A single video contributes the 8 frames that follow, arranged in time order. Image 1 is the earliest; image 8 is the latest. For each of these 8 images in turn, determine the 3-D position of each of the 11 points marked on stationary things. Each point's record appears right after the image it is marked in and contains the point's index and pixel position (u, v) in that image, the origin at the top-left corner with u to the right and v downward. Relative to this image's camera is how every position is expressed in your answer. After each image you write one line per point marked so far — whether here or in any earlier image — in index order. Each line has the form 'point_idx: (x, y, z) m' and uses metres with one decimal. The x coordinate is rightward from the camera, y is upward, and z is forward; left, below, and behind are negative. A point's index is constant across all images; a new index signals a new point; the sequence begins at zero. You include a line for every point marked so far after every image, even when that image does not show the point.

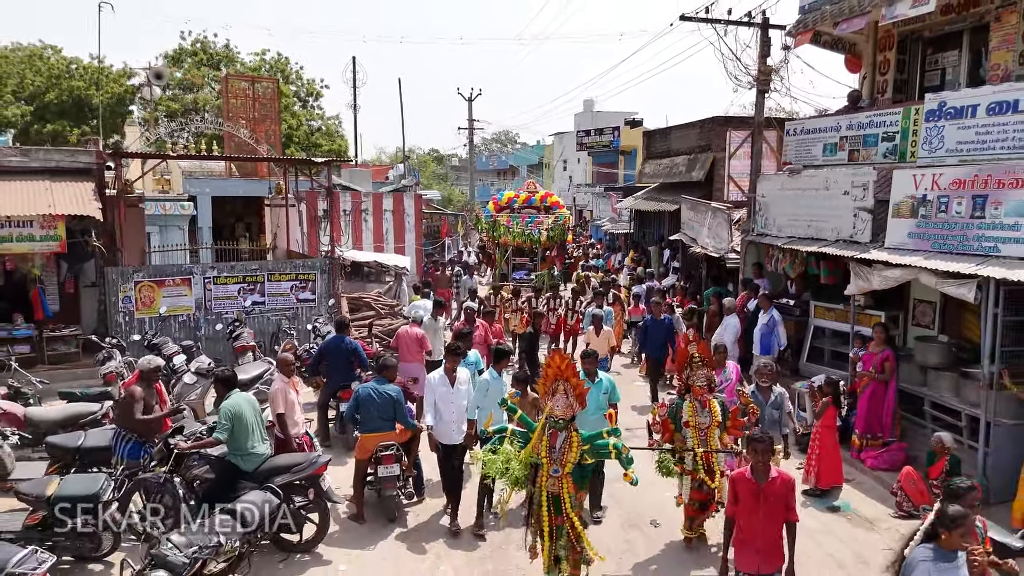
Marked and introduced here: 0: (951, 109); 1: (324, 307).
0: (+5.3, +2.1, +8.5) m
1: (-3.4, -0.3, +12.9) m
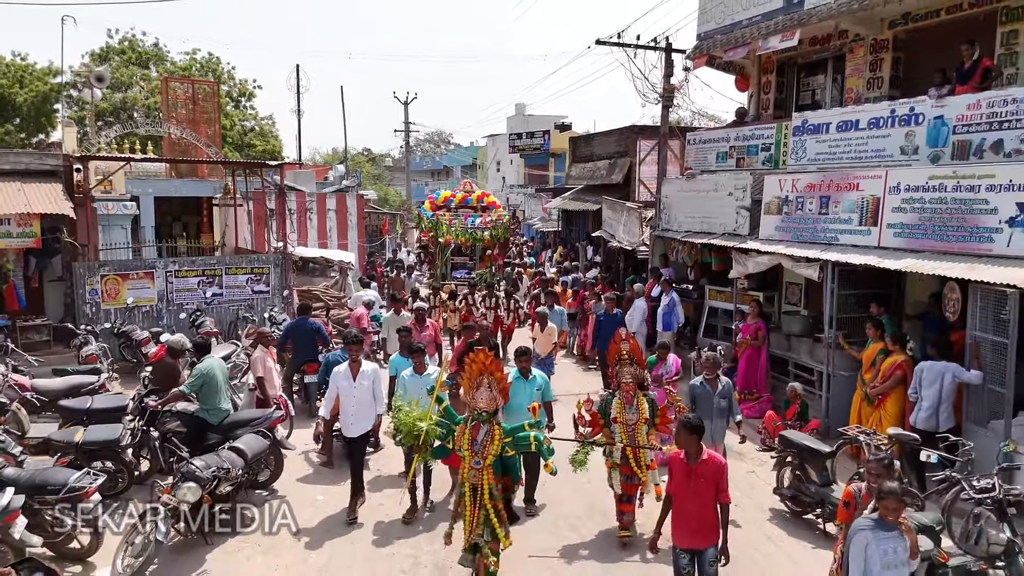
0: (+4.4, +2.4, +10.5) m
1: (-4.6, -0.2, +14.1) m
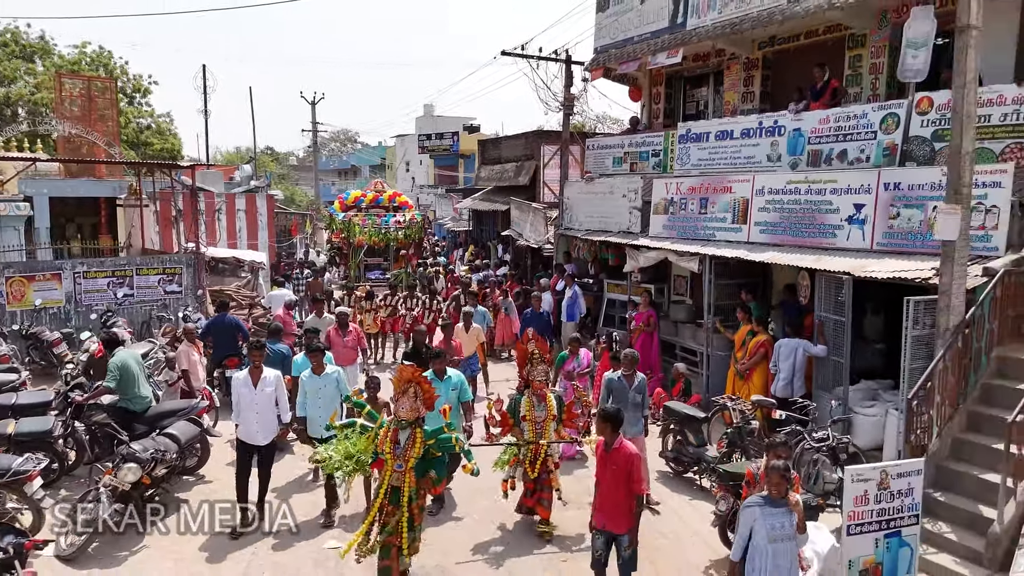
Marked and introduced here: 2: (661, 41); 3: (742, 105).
0: (+3.0, +2.5, +11.7) m
1: (-6.4, -0.2, +14.2) m
2: (+2.7, +4.4, +12.8) m
3: (+4.0, +3.2, +12.5) m
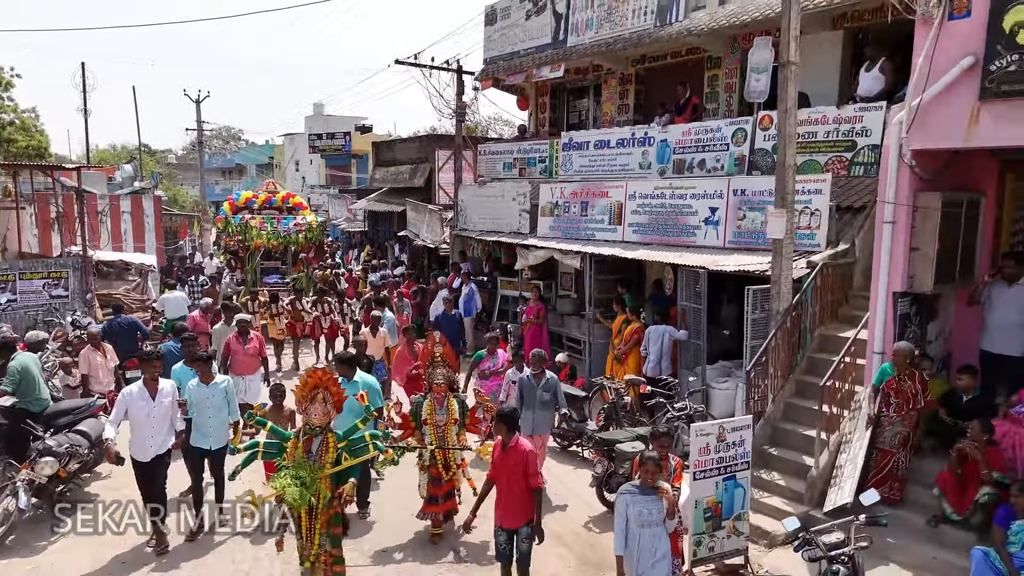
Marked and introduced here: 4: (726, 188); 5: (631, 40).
0: (+1.1, +2.6, +12.8) m
1: (-8.4, -0.3, +13.9) m
2: (+0.6, +4.5, +13.9) m
3: (+2.0, +3.3, +13.8) m
4: (+2.9, +1.3, +9.6) m
5: (+2.0, +4.2, +12.0) m
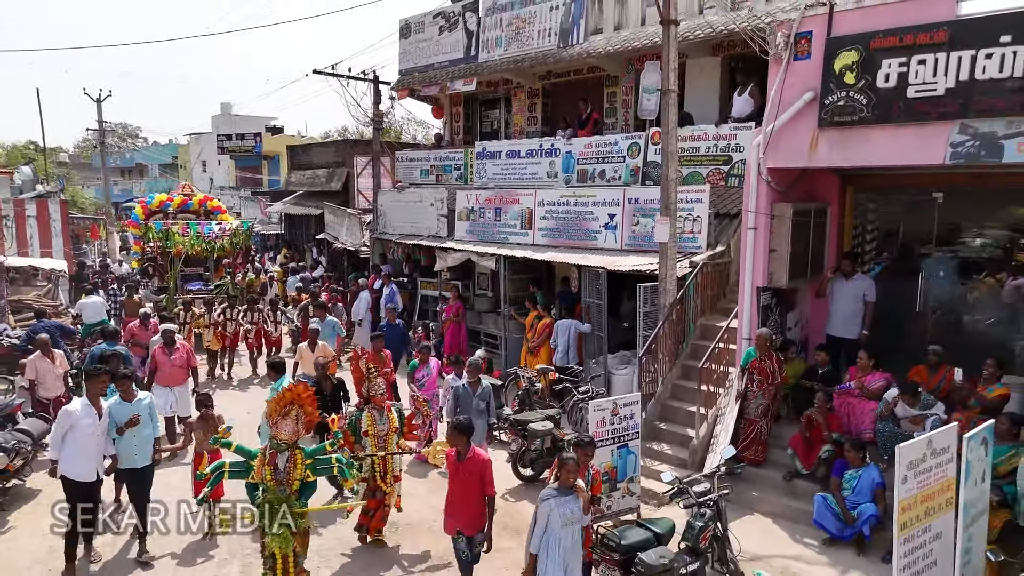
0: (-0.4, +2.6, +13.8) m
1: (-10.0, -0.4, +13.7) m
2: (-1.1, +4.5, +14.8) m
3: (+0.3, +3.3, +14.9) m
4: (+1.7, +1.4, +10.8) m
5: (+0.5, +4.2, +13.1) m
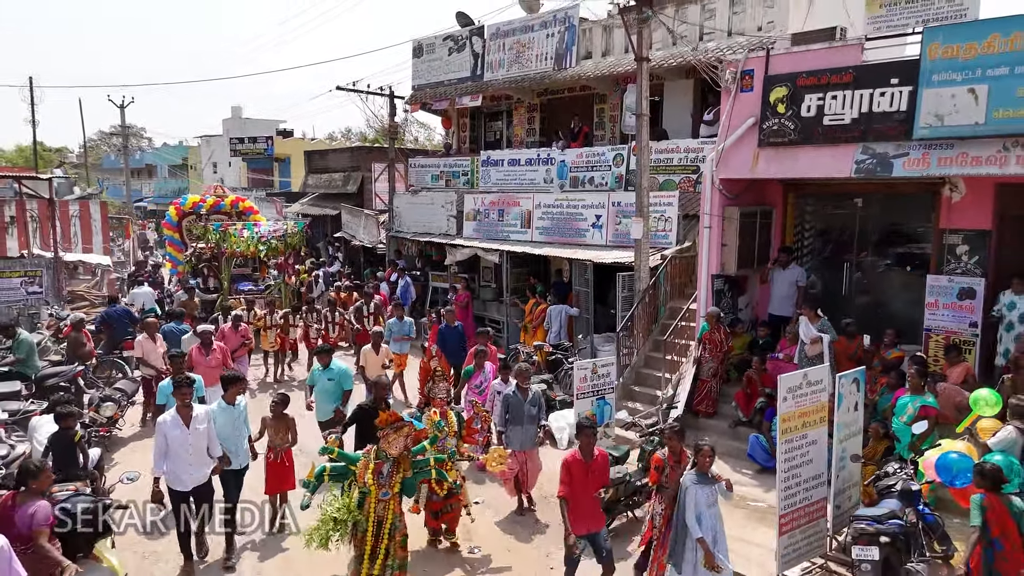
0: (-0.4, +2.8, +15.7) m
1: (-10.0, -0.2, +15.7) m
2: (-1.1, +4.7, +16.7) m
3: (+0.3, +3.5, +16.8) m
4: (+1.7, +1.6, +12.7) m
5: (+0.5, +4.4, +15.0) m
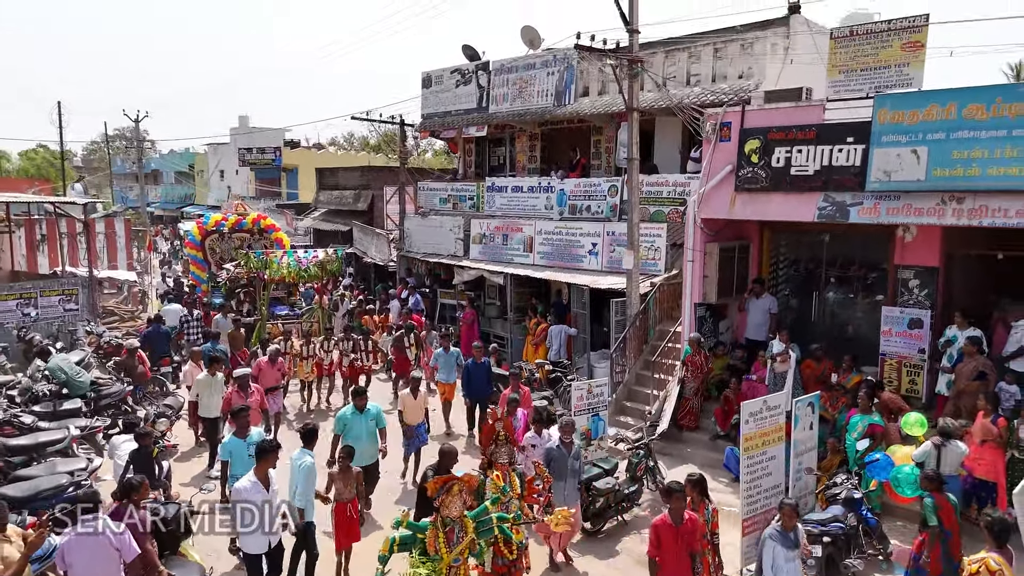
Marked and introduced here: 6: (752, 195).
0: (-0.3, +2.4, +17.0) m
1: (-9.9, -0.7, +16.9) m
2: (-1.0, +4.2, +17.9) m
3: (+0.4, +3.1, +18.0) m
4: (+1.7, +1.1, +14.0) m
5: (+0.6, +3.9, +16.2) m
6: (+3.5, +1.4, +10.6) m
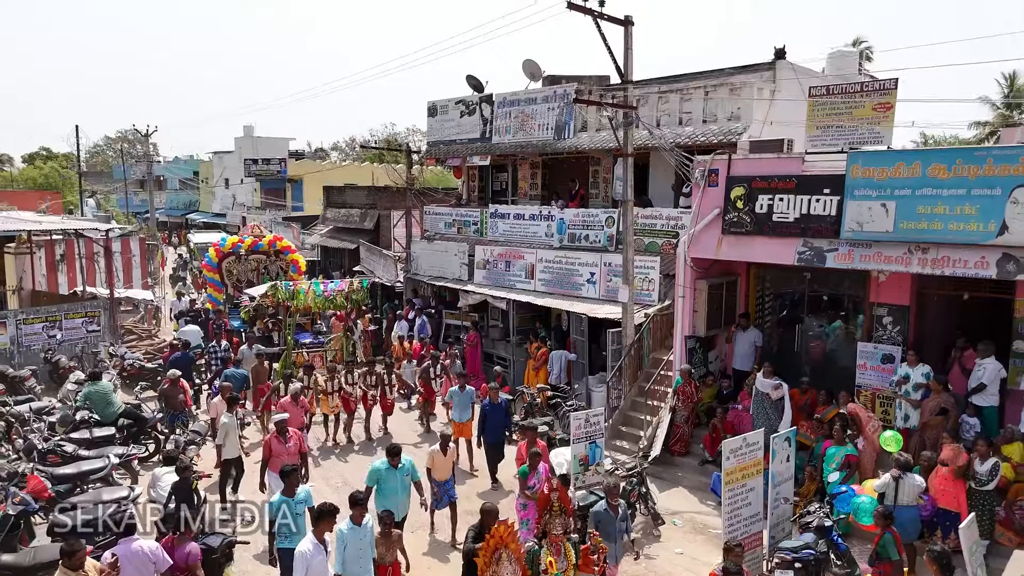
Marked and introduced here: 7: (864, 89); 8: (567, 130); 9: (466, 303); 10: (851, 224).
0: (-0.3, +1.8, +17.8) m
1: (-9.8, -1.2, +17.8) m
2: (-1.0, +3.7, +18.8) m
3: (+0.5, +2.5, +18.9) m
4: (+1.8, +0.6, +14.8) m
5: (+0.6, +3.4, +17.1) m
6: (+3.6, +0.8, +11.5) m
7: (+5.1, +2.9, +10.3) m
8: (+1.3, +3.7, +16.6) m
9: (-1.2, -0.4, +18.0) m
10: (+4.8, +0.9, +10.1) m
